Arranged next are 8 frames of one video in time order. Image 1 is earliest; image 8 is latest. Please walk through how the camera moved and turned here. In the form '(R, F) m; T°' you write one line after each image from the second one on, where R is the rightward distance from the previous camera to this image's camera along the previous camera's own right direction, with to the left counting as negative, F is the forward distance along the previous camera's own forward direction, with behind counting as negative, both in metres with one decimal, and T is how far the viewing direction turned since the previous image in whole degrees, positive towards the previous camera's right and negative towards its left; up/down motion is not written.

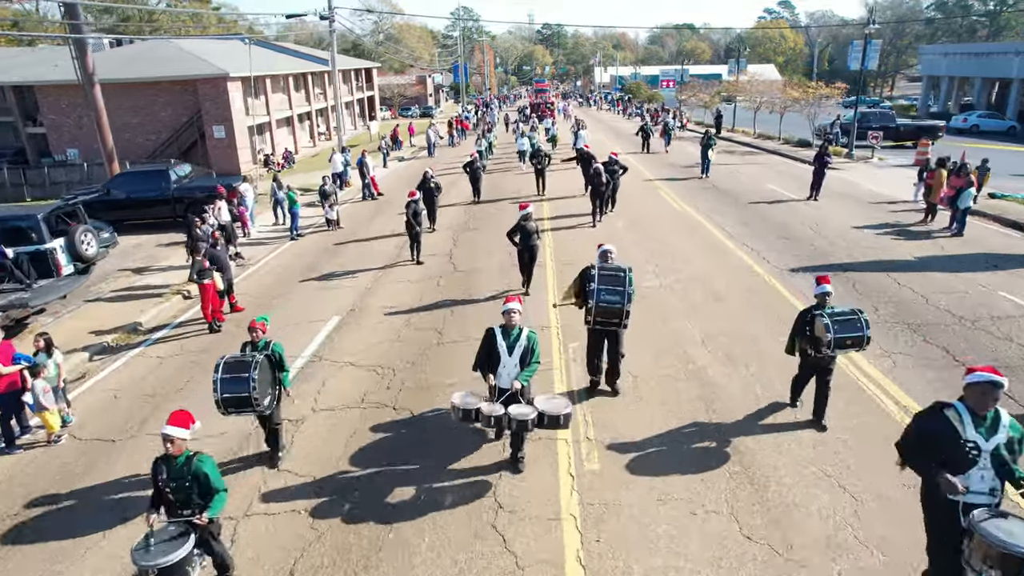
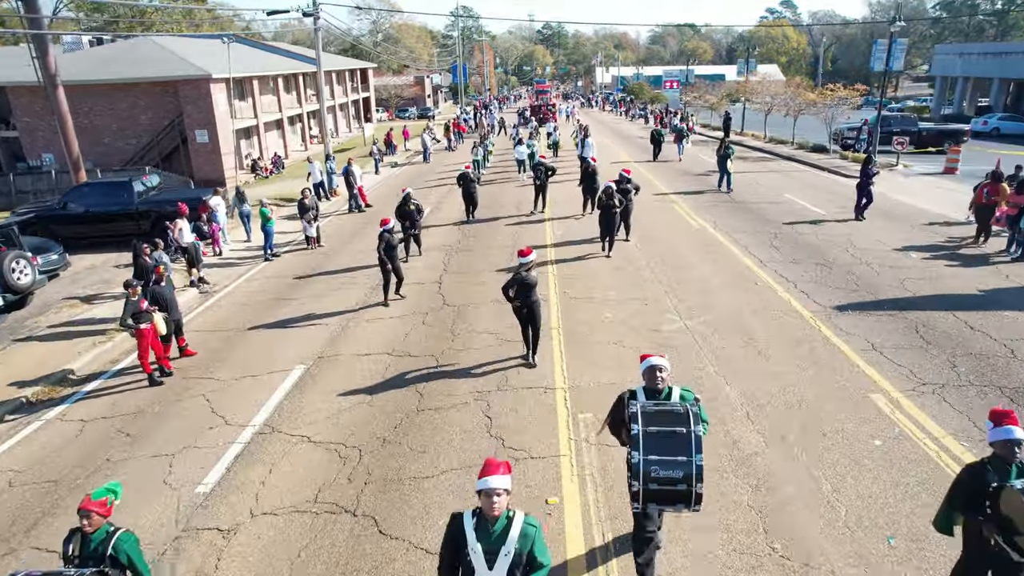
(+0.1, +1.8) m; 0°
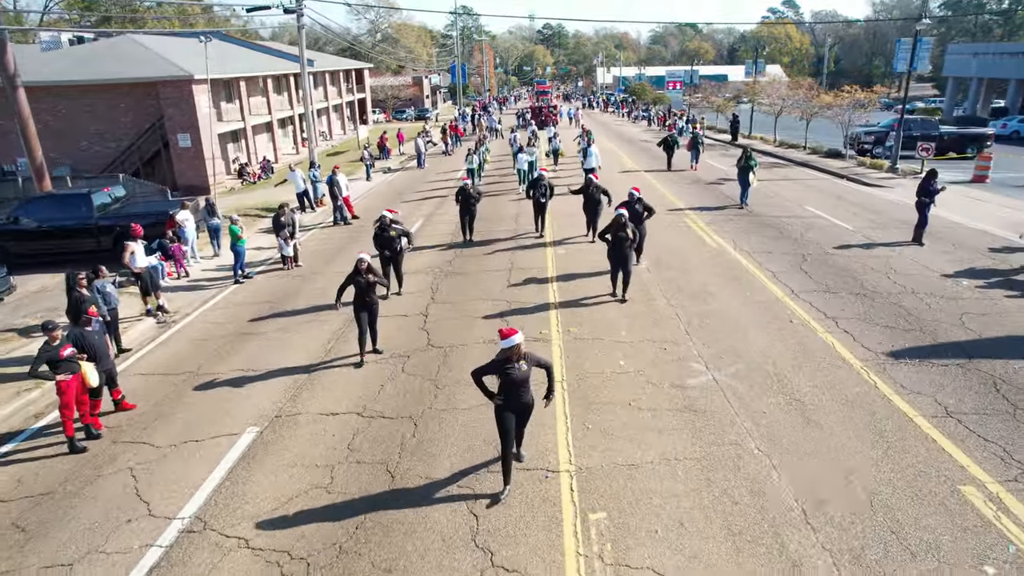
(+0.1, +1.6) m; 0°
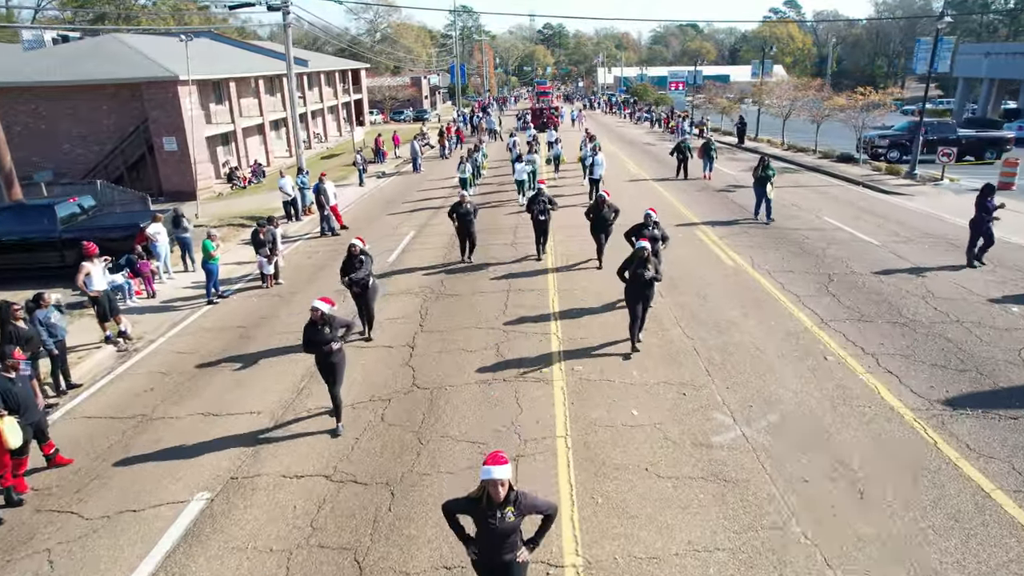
(+0.1, +1.2) m; 0°
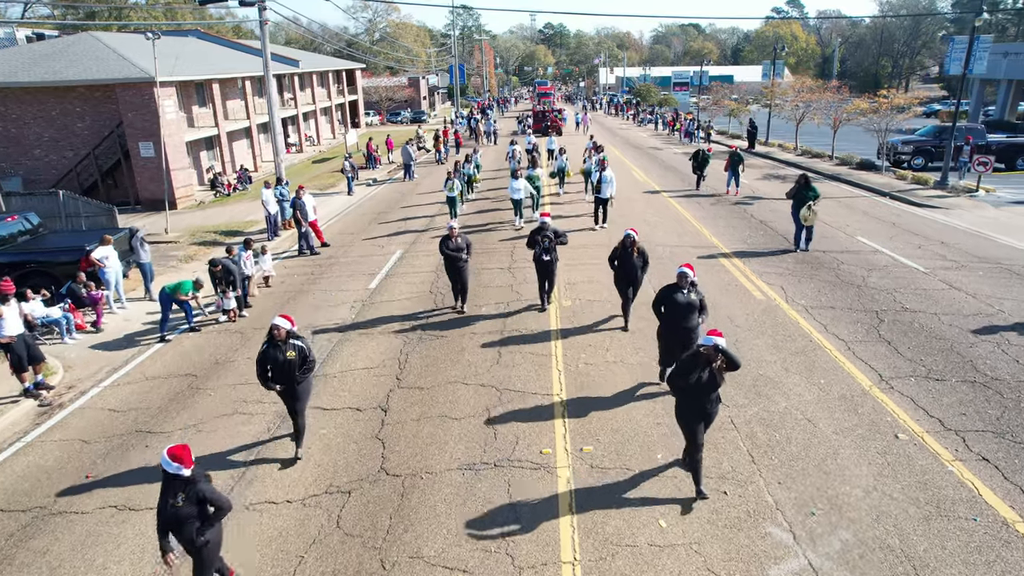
(+0.1, +1.8) m; 0°
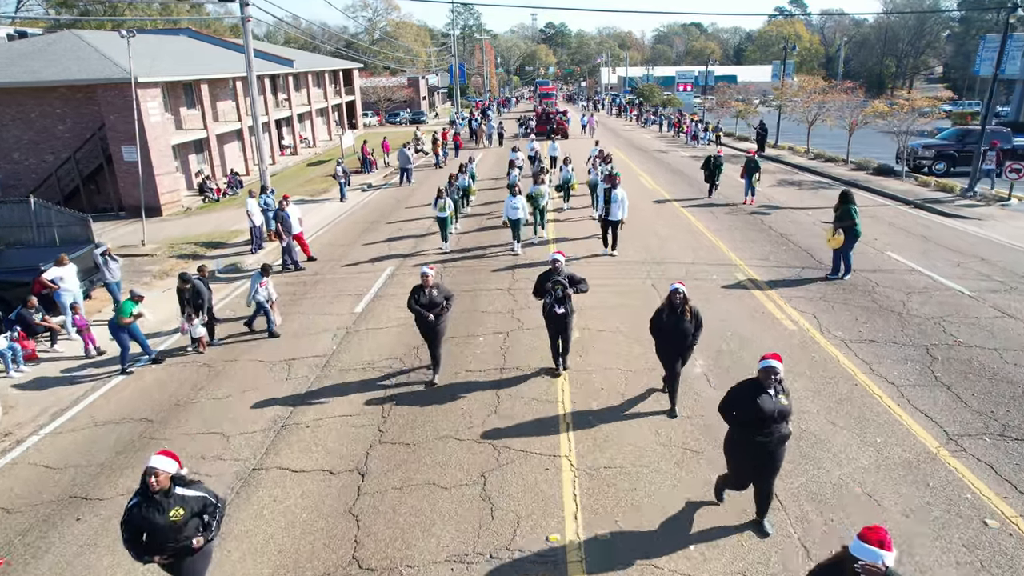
(0.0, +1.3) m; 0°
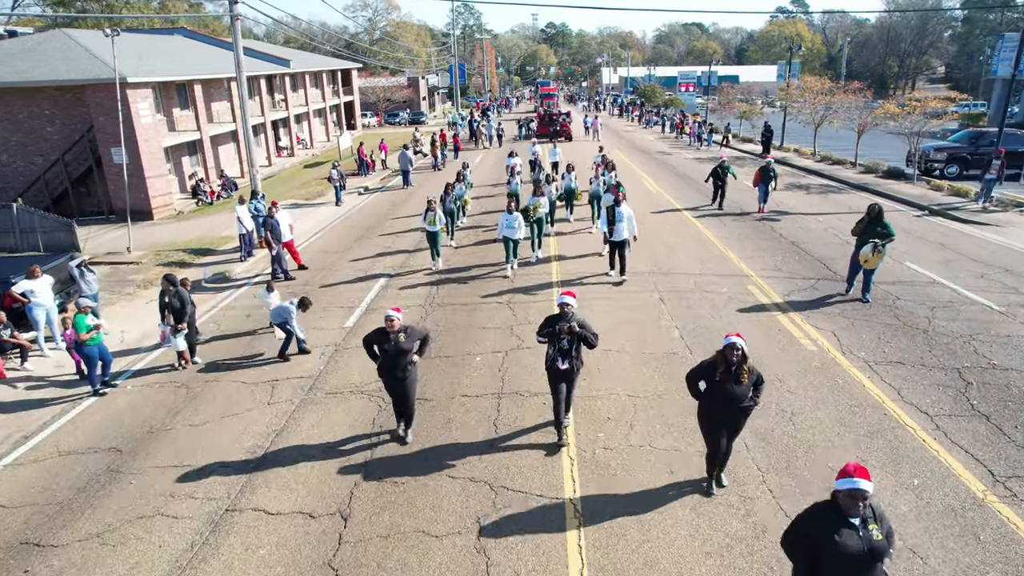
(0.0, +0.7) m; 0°
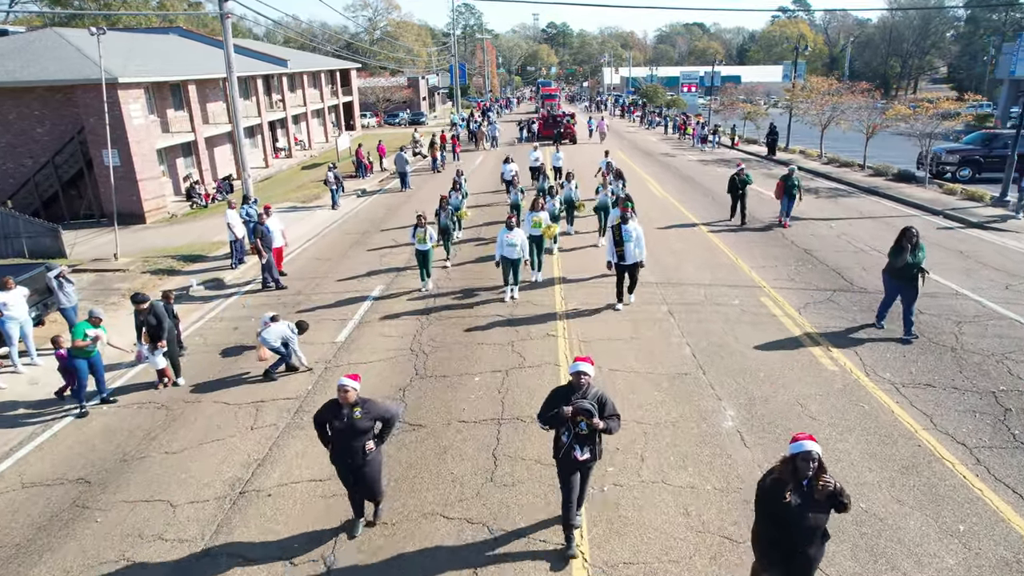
(0.0, +0.6) m; 0°
